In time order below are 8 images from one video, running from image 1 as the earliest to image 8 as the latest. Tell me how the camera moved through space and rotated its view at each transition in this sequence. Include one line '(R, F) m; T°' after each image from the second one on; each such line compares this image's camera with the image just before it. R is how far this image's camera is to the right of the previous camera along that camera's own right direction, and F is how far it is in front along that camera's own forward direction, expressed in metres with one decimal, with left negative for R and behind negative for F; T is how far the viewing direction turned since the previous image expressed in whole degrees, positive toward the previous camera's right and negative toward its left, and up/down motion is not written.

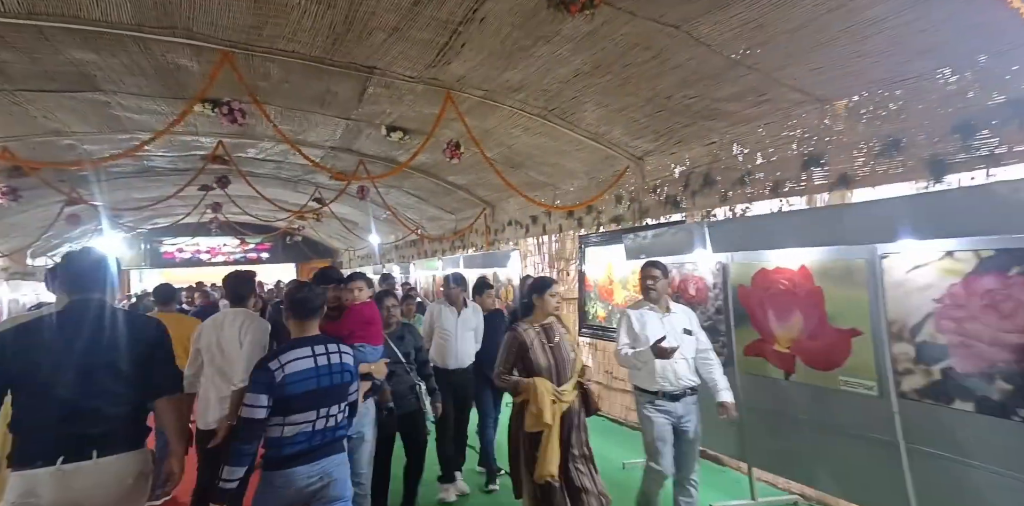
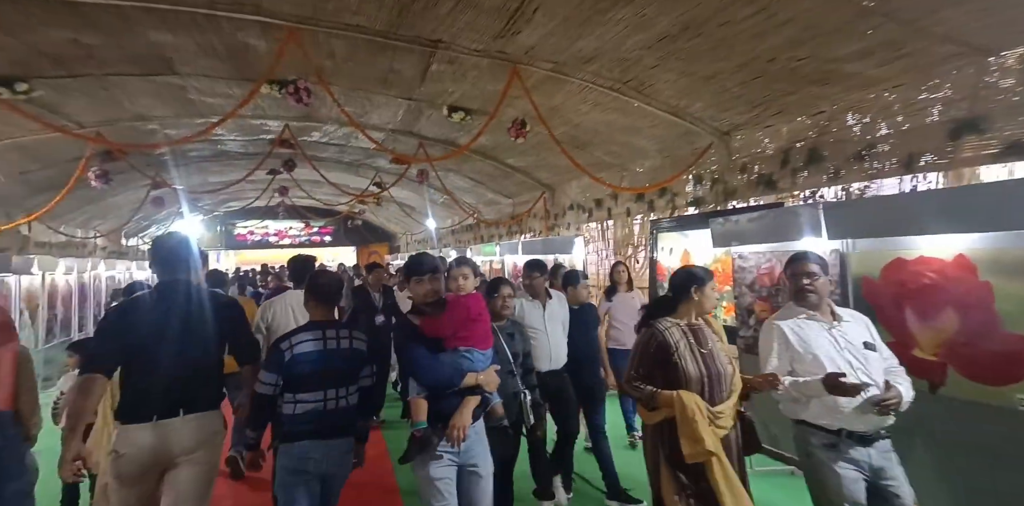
(-0.2, +0.2) m; -6°
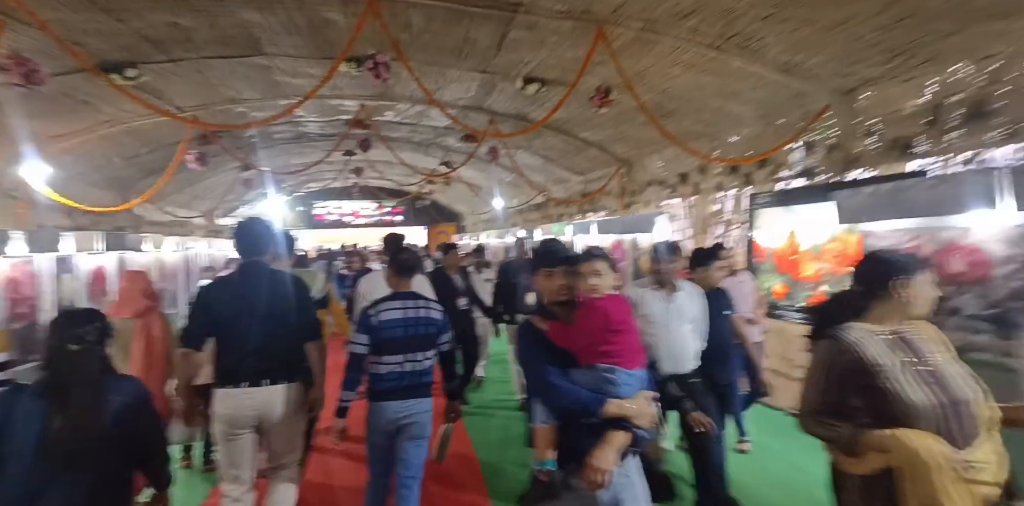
(-0.2, +0.2) m; -8°
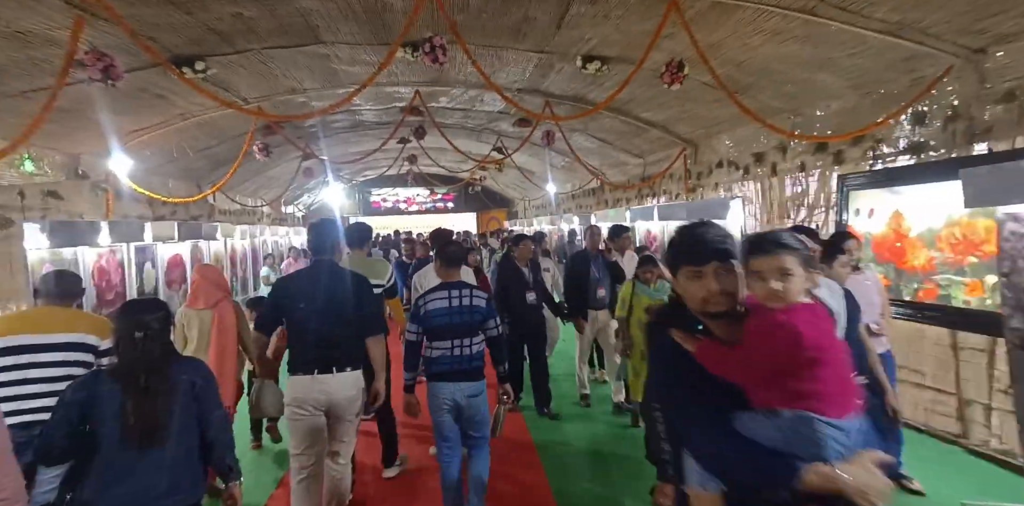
(-0.1, +0.2) m; -6°
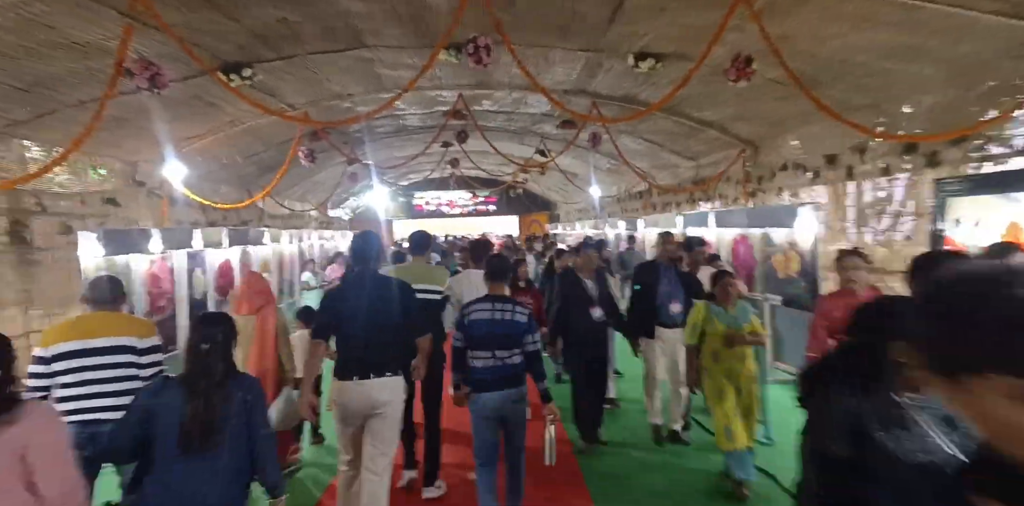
(0.0, +0.2) m; -5°
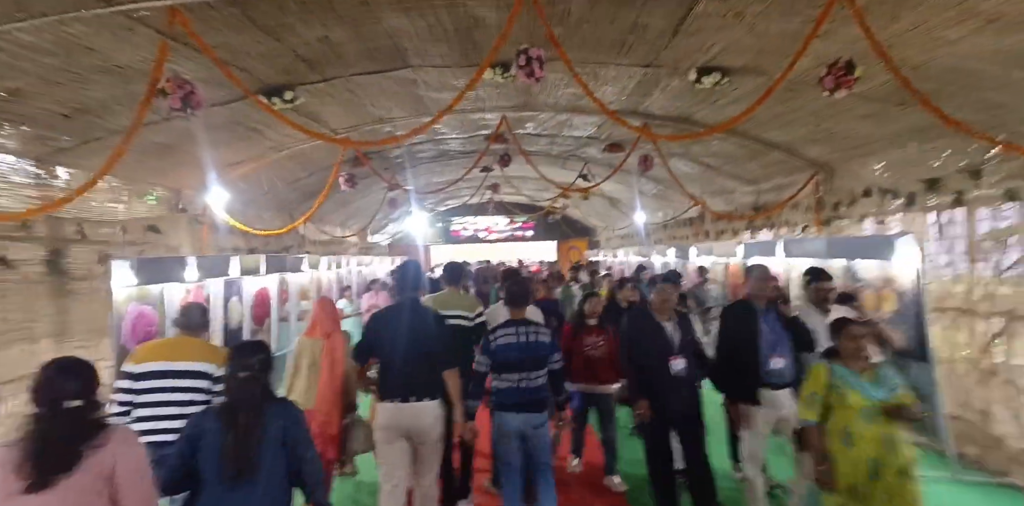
(-0.1, +0.3) m; -5°
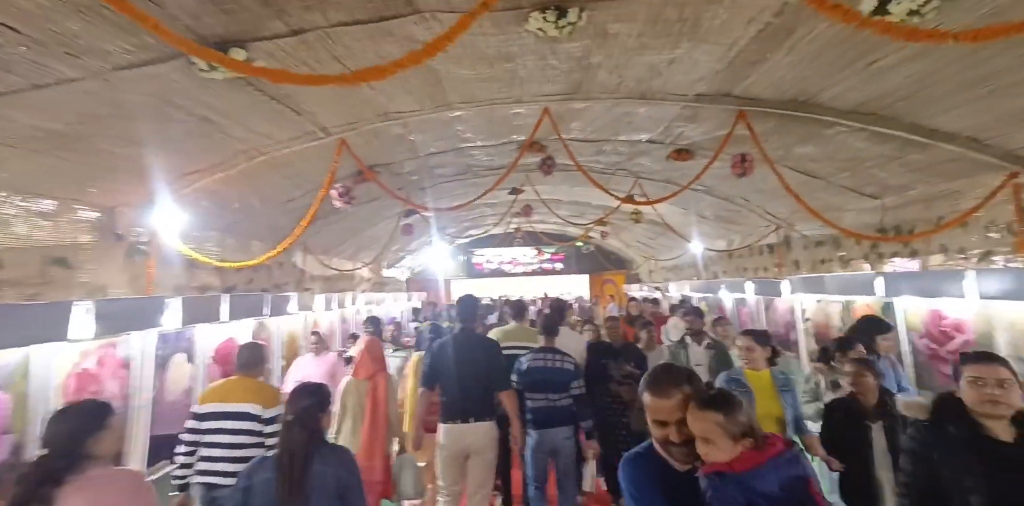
(-0.2, +1.3) m; -3°
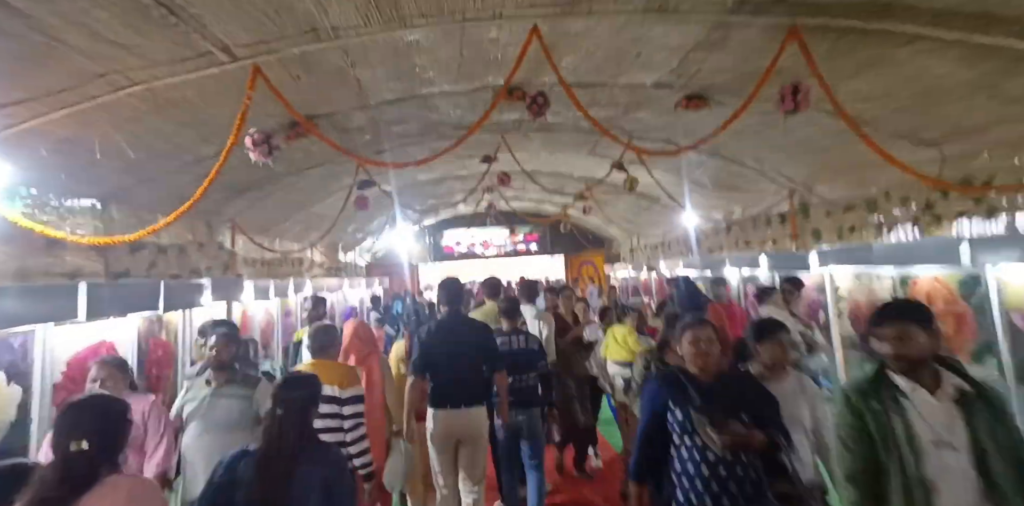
(-0.1, +0.9) m; +4°
